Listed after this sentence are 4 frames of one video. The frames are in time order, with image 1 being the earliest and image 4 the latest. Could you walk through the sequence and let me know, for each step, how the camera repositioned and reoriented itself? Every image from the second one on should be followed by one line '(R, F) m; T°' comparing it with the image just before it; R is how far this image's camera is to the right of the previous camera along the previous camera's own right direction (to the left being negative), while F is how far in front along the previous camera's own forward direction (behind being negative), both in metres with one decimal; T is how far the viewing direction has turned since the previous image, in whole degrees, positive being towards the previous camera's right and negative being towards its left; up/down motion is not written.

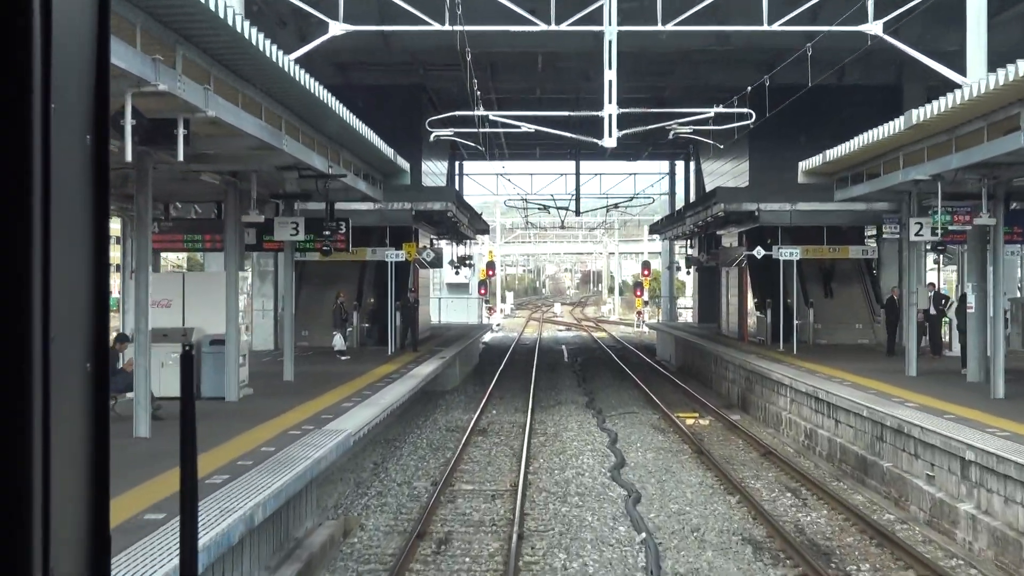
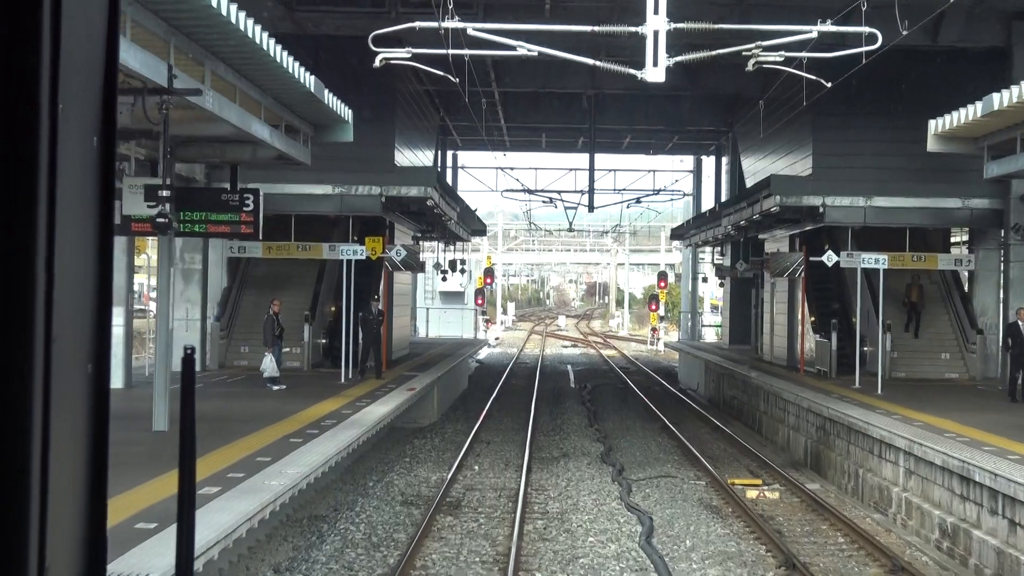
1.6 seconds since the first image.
(+0.1, +4.5) m; 0°
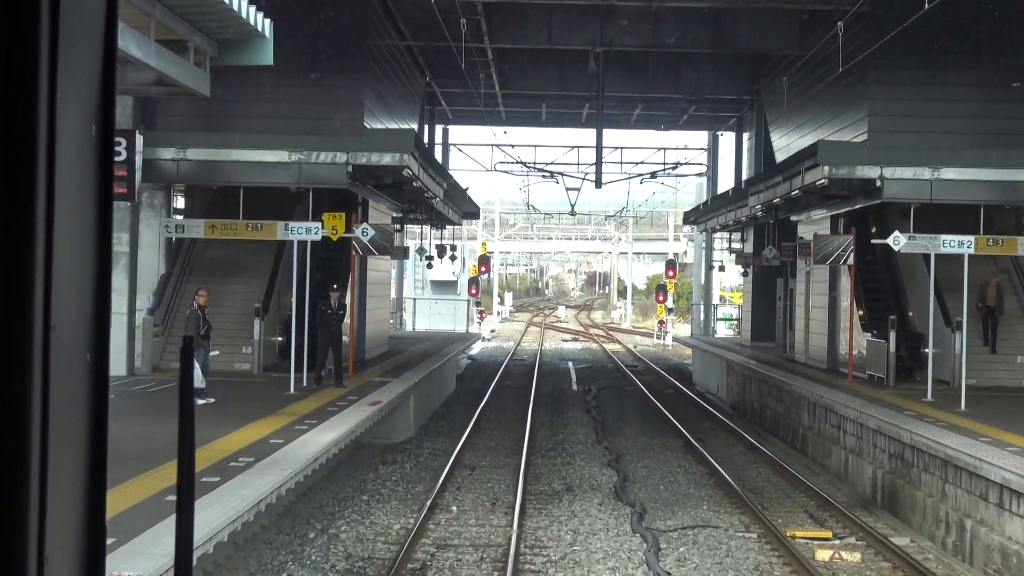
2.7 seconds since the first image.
(+0.1, +2.8) m; 0°
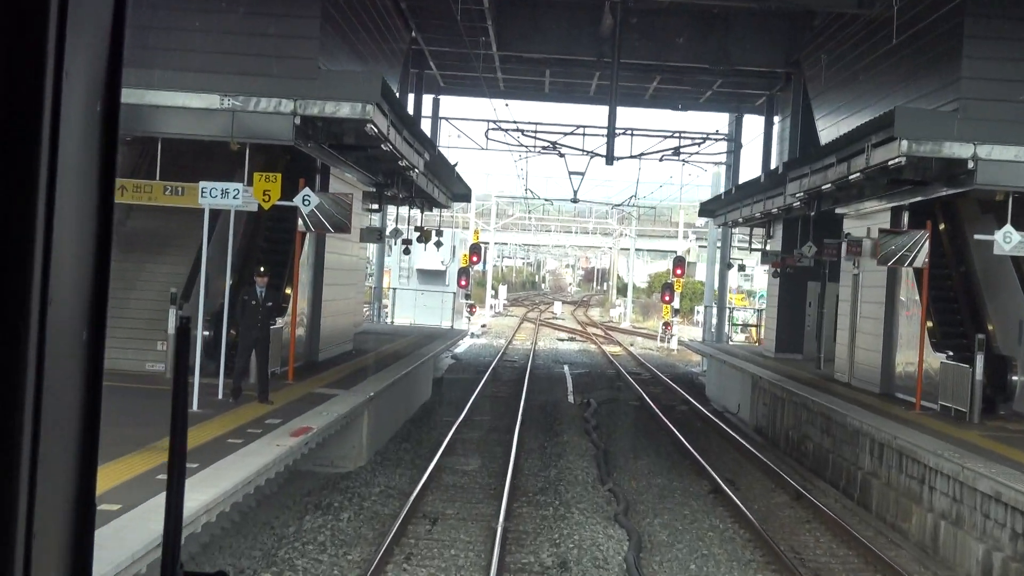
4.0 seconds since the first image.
(+0.1, +2.9) m; 0°
